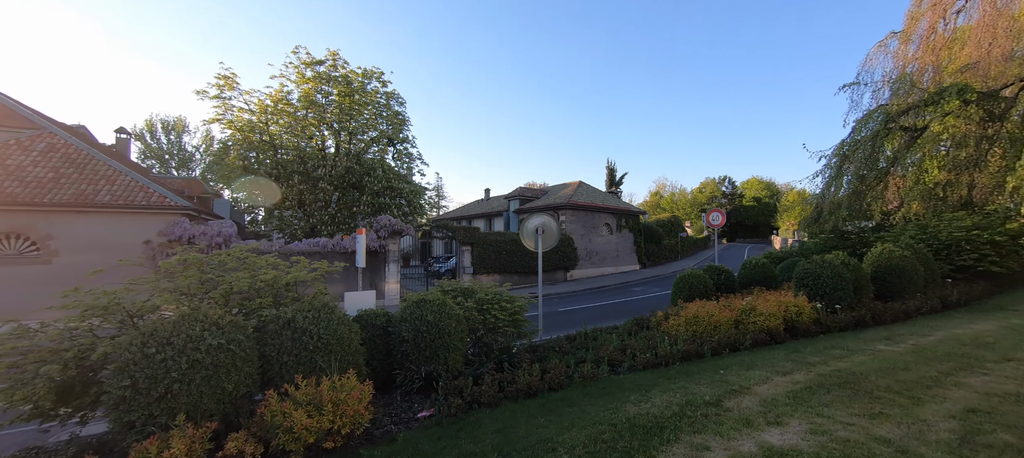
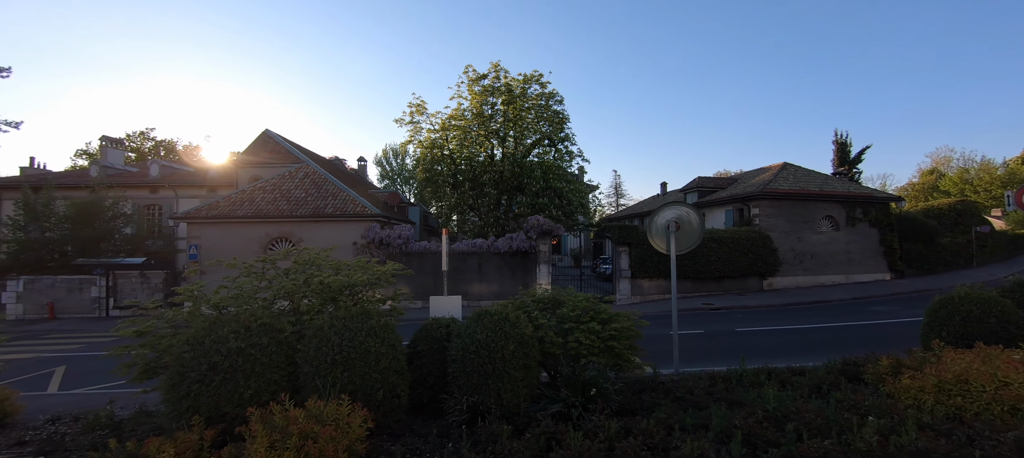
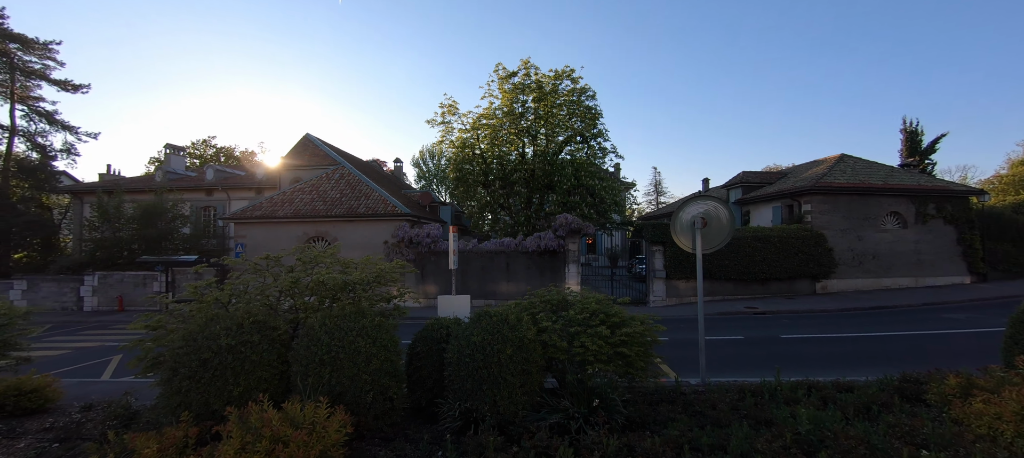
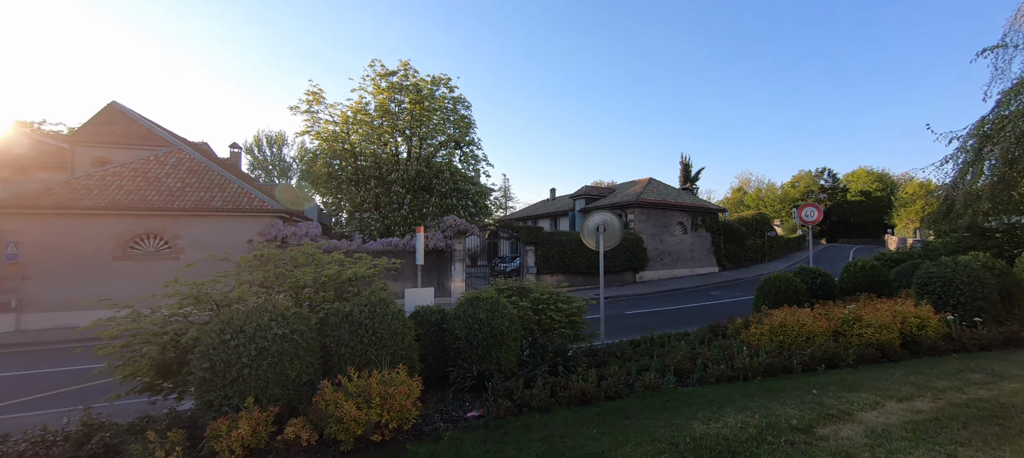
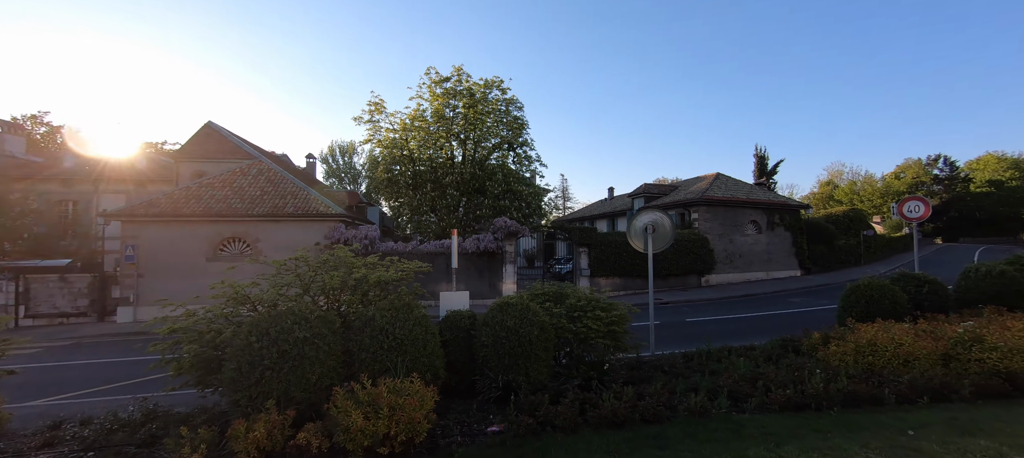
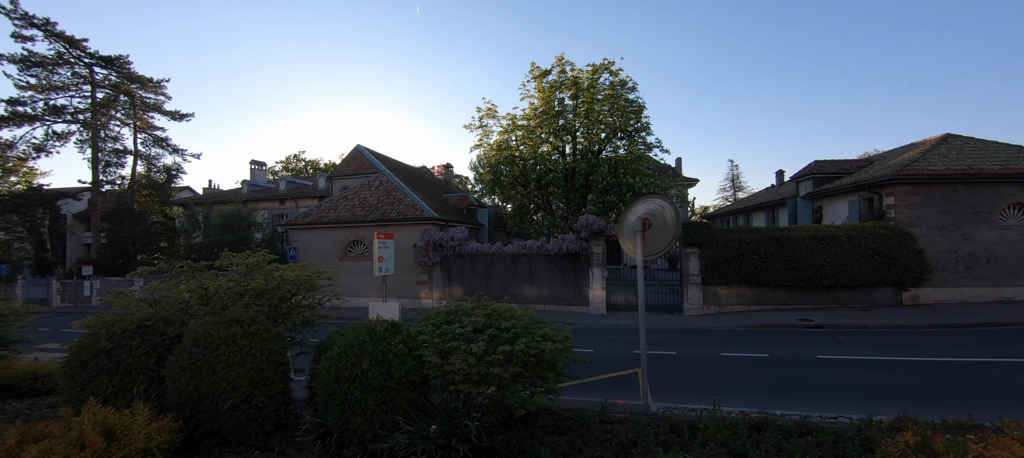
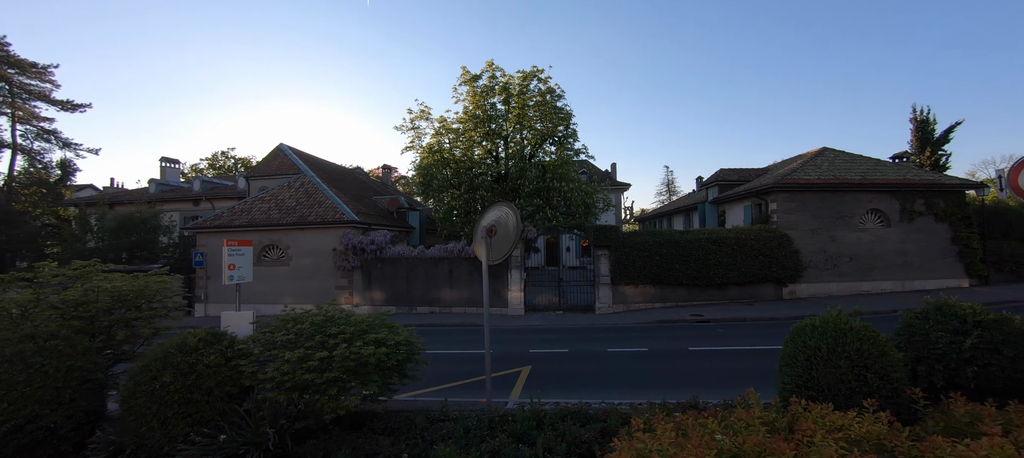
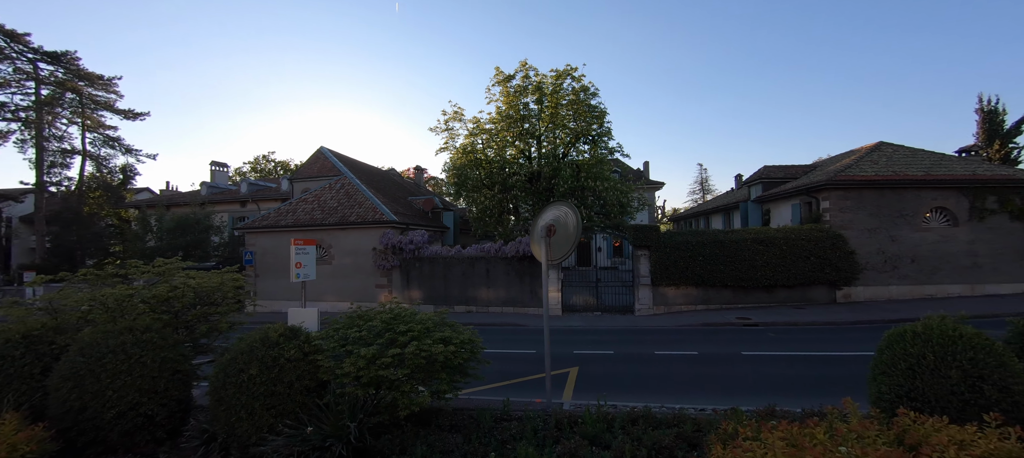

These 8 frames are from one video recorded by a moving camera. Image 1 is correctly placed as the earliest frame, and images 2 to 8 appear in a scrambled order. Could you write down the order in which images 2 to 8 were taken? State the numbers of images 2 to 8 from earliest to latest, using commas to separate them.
4, 5, 2, 3, 6, 8, 7
